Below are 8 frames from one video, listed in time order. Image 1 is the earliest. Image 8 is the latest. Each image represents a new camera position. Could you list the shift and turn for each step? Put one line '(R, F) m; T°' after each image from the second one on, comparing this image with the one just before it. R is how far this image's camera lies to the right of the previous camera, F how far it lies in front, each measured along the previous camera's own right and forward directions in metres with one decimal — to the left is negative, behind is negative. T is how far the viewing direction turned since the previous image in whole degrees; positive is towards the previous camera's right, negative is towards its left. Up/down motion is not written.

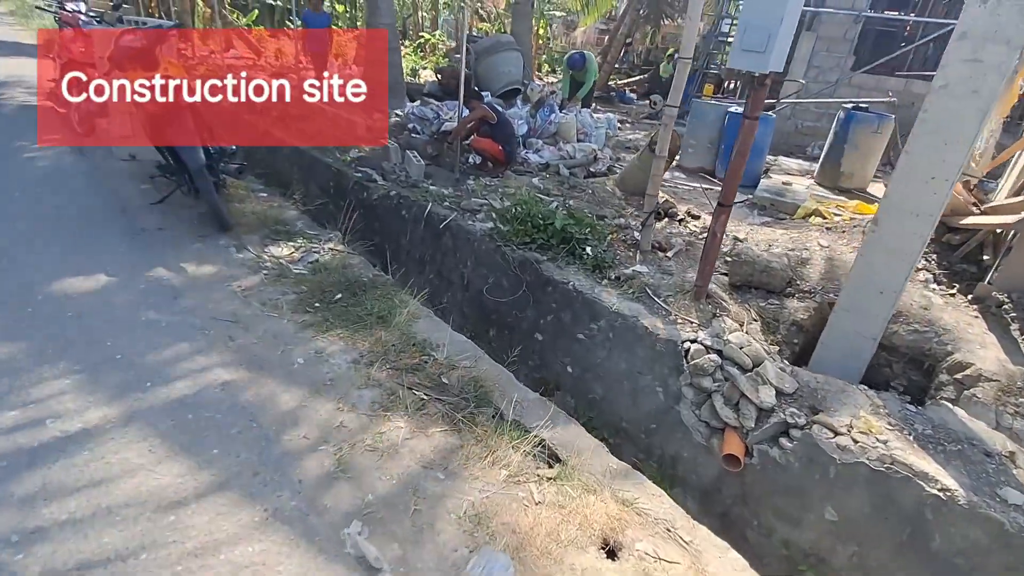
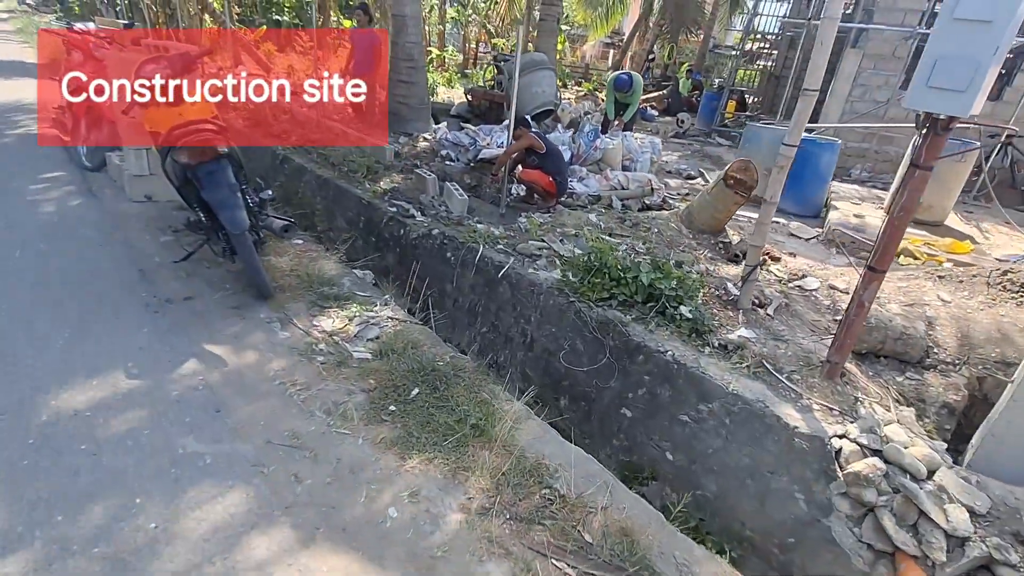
(-0.5, +0.6) m; 0°
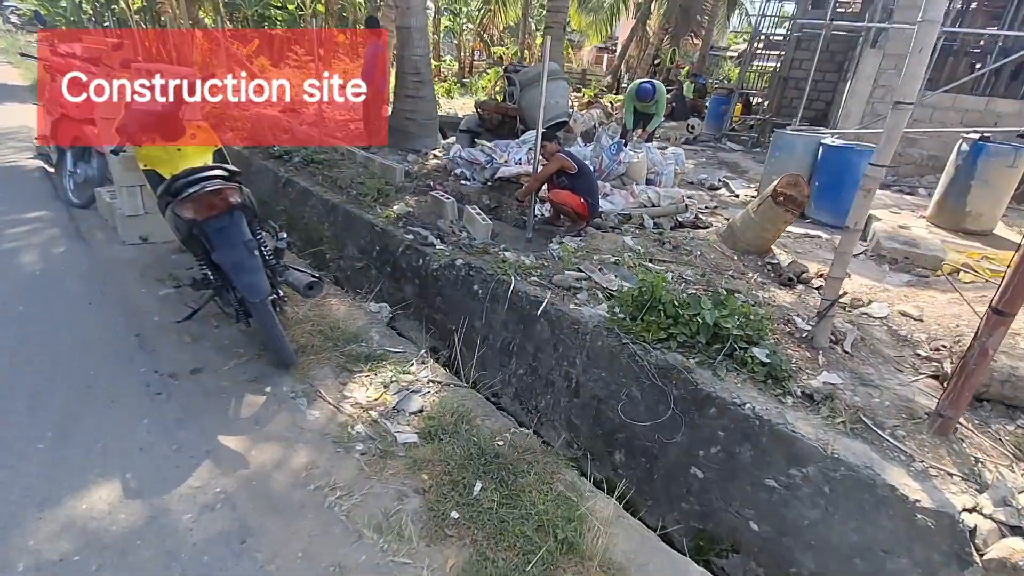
(-0.3, +0.4) m; 0°
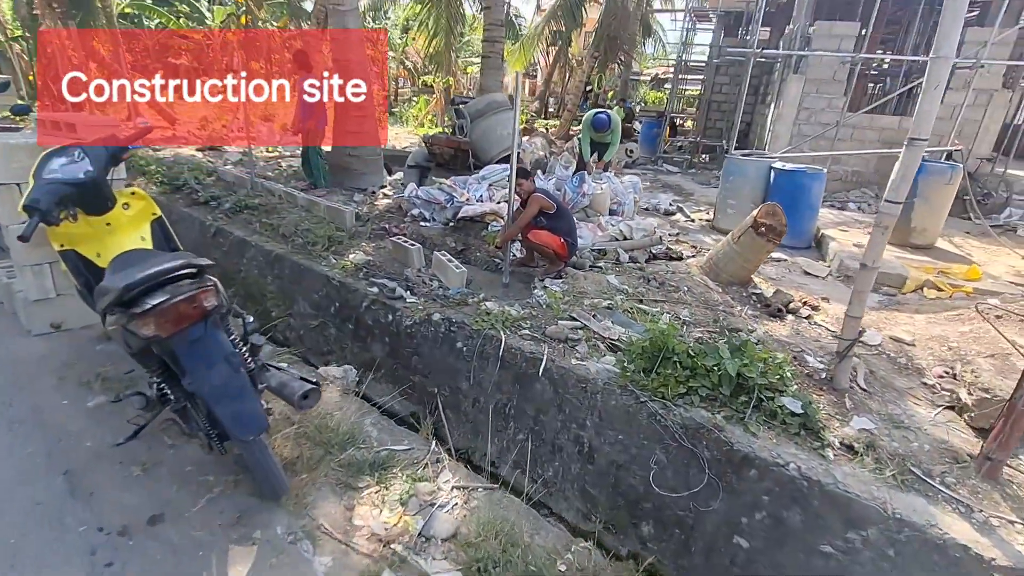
(-0.4, +0.4) m; +7°
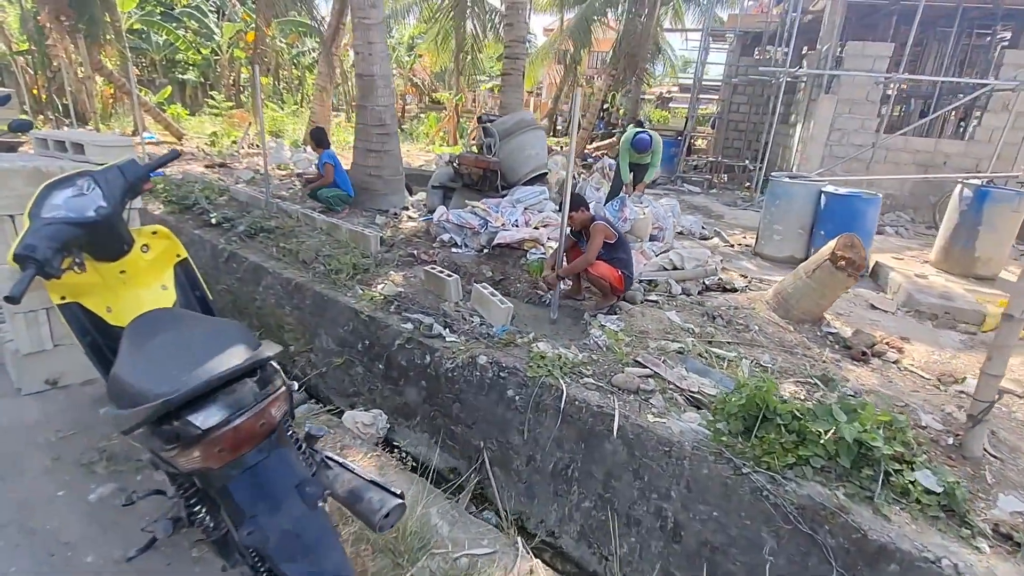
(-0.4, +0.4) m; 0°
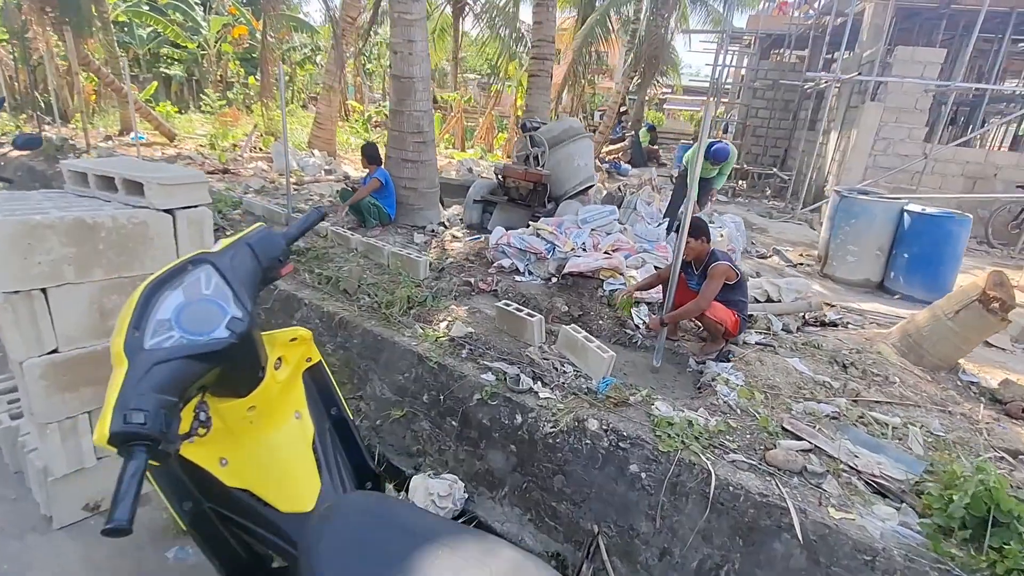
(-0.7, +0.6) m; +2°
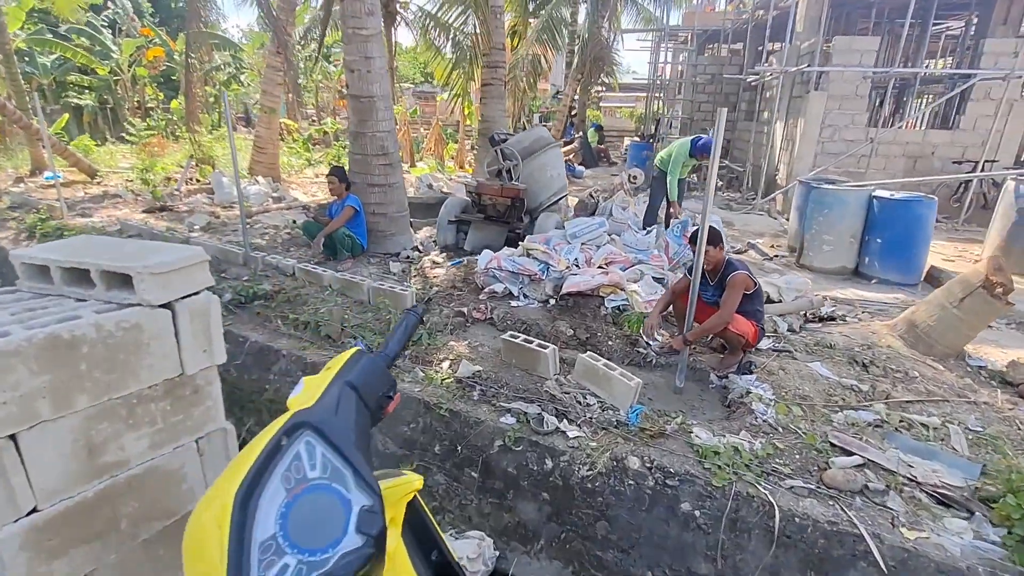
(-0.3, +0.3) m; +5°
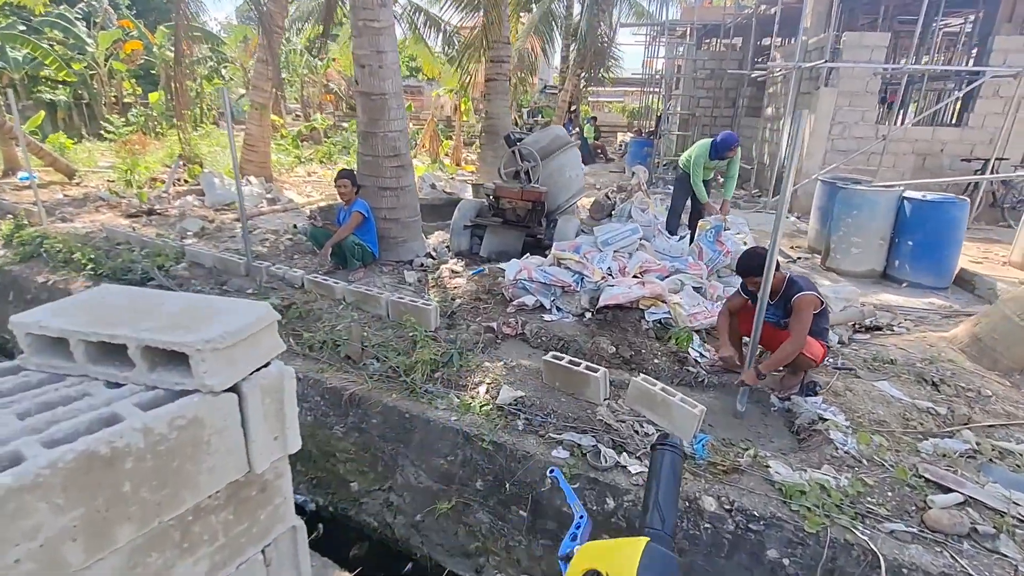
(-0.4, +0.3) m; +2°
